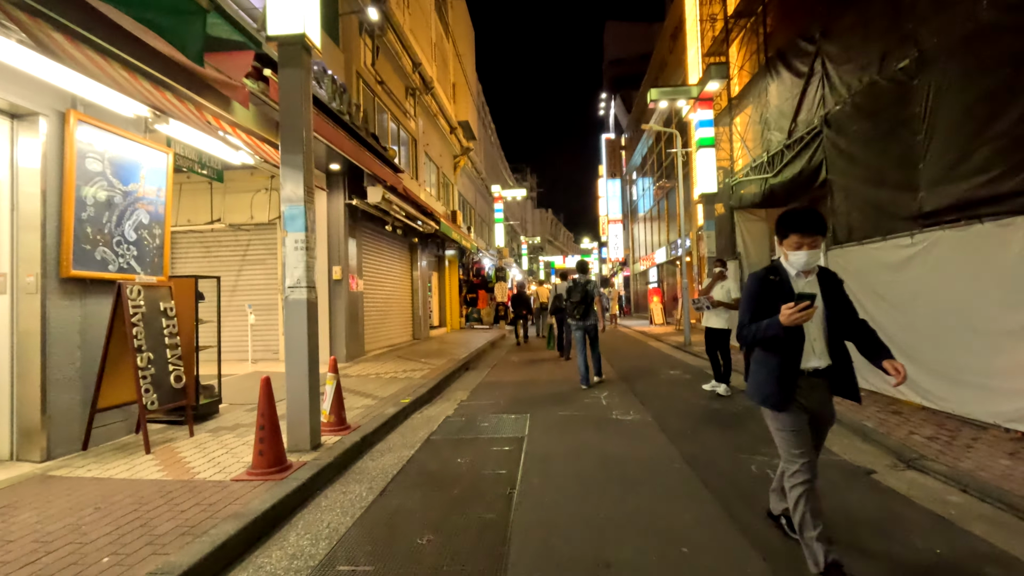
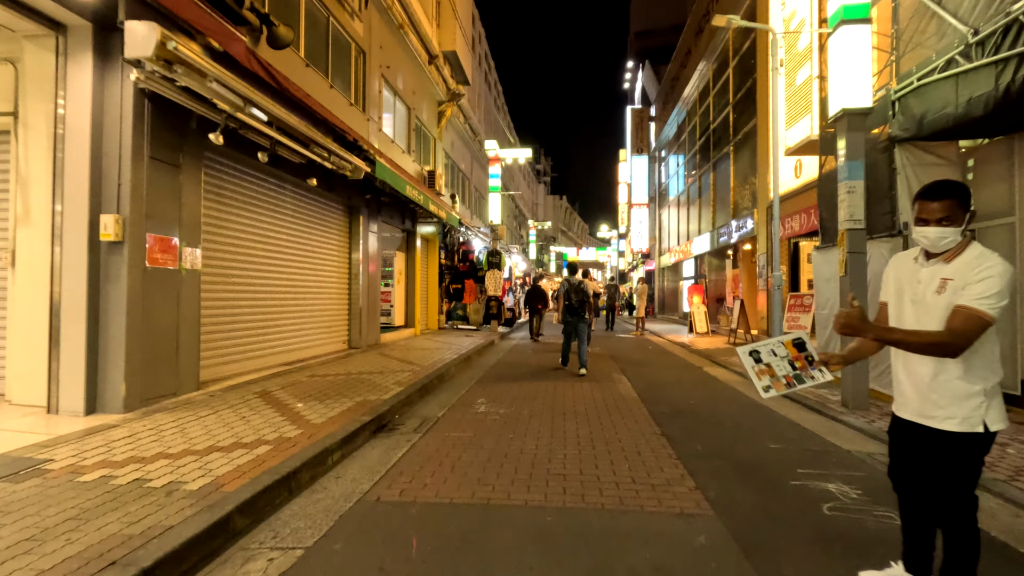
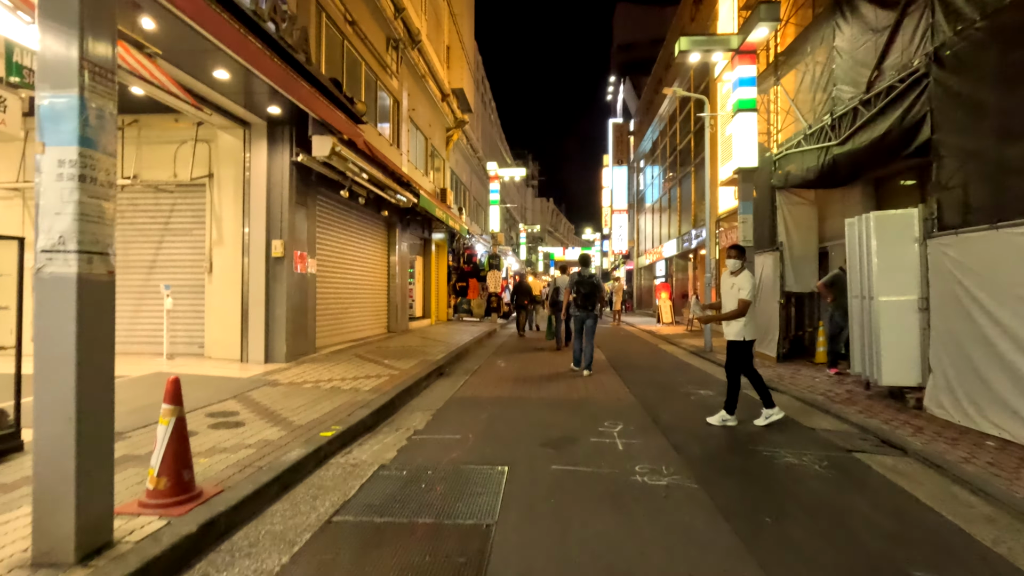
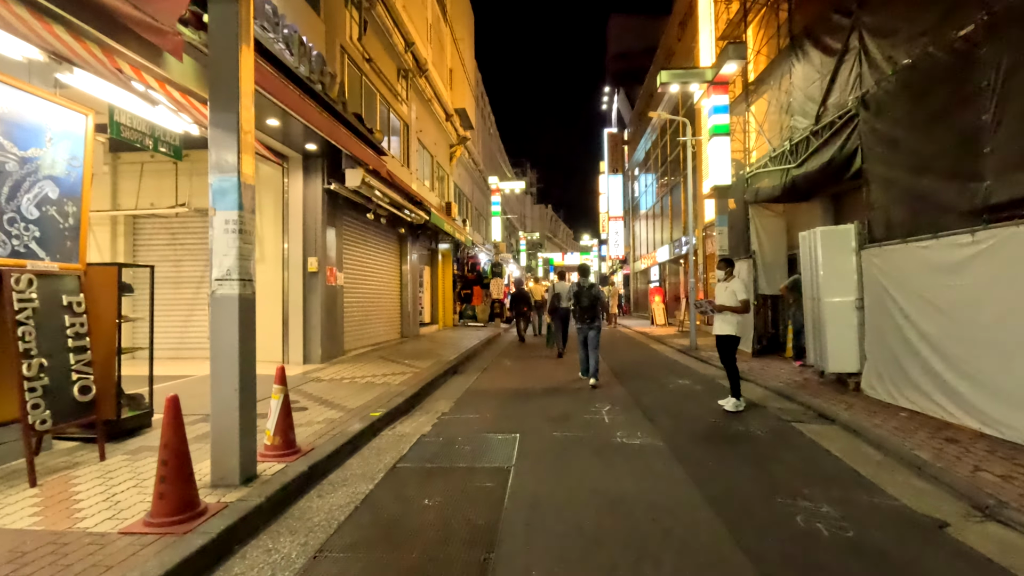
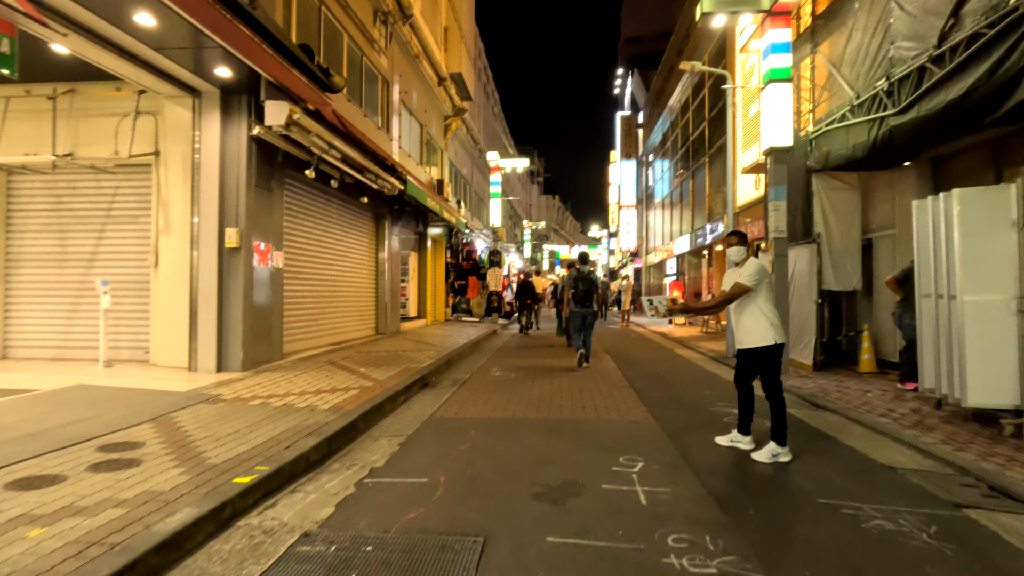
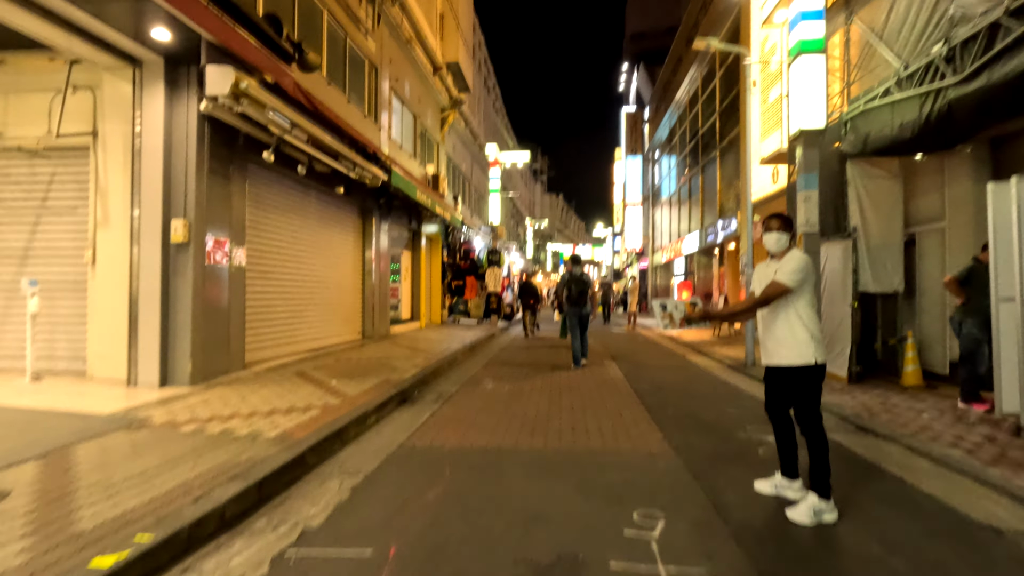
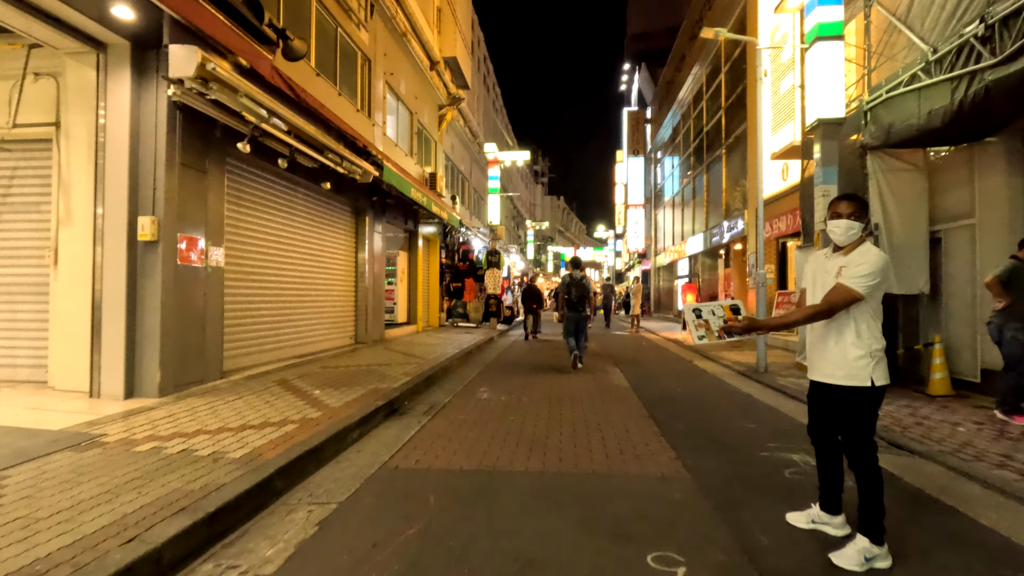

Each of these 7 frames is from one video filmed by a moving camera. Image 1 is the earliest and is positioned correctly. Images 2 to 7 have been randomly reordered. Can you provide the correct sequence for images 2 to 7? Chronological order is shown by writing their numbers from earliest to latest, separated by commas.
4, 3, 5, 6, 7, 2
